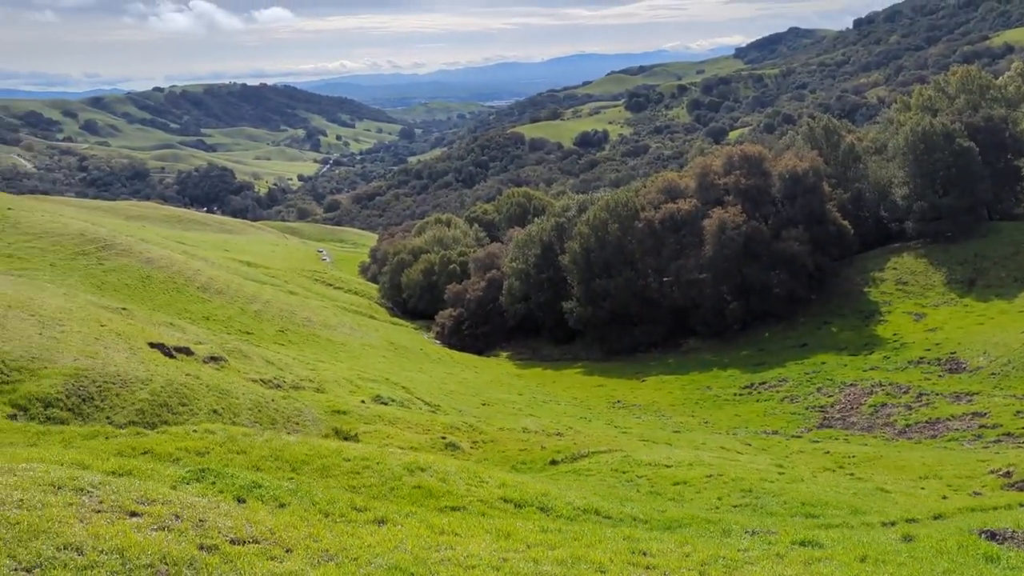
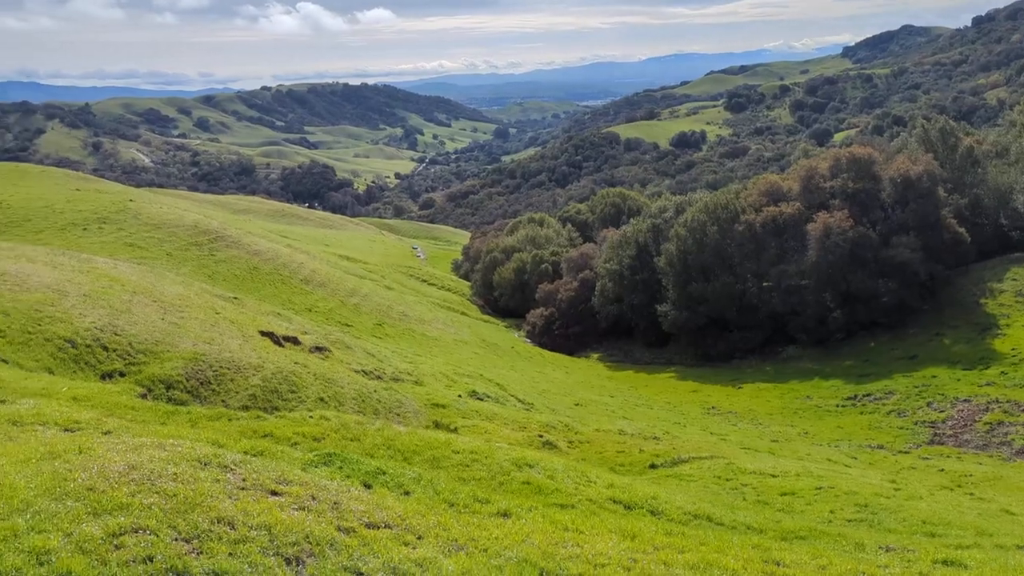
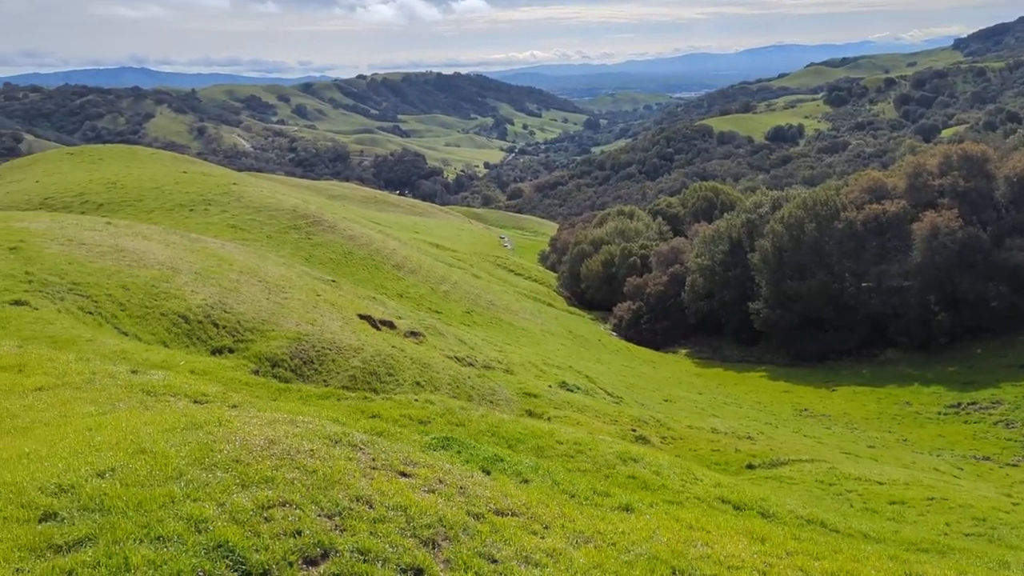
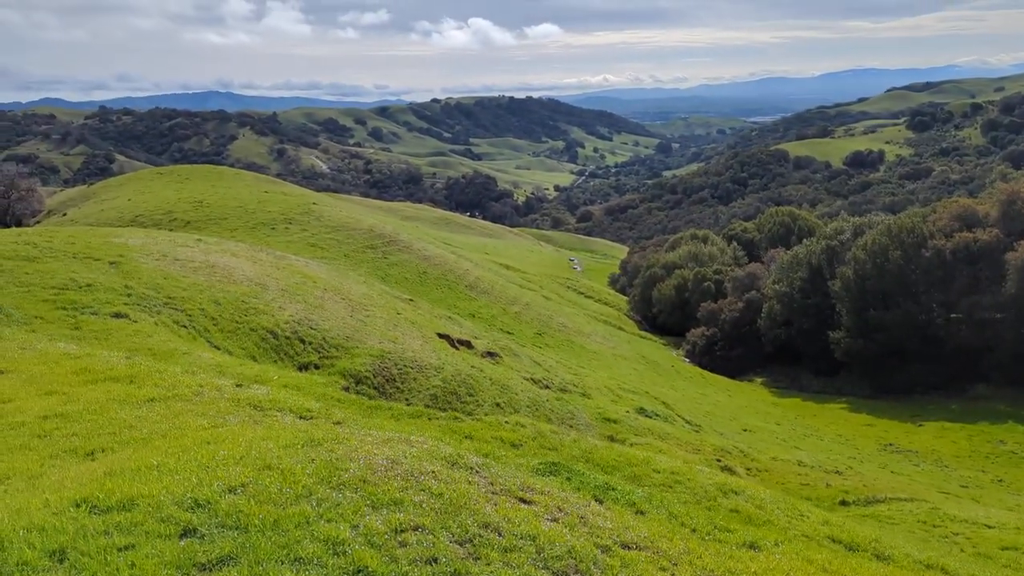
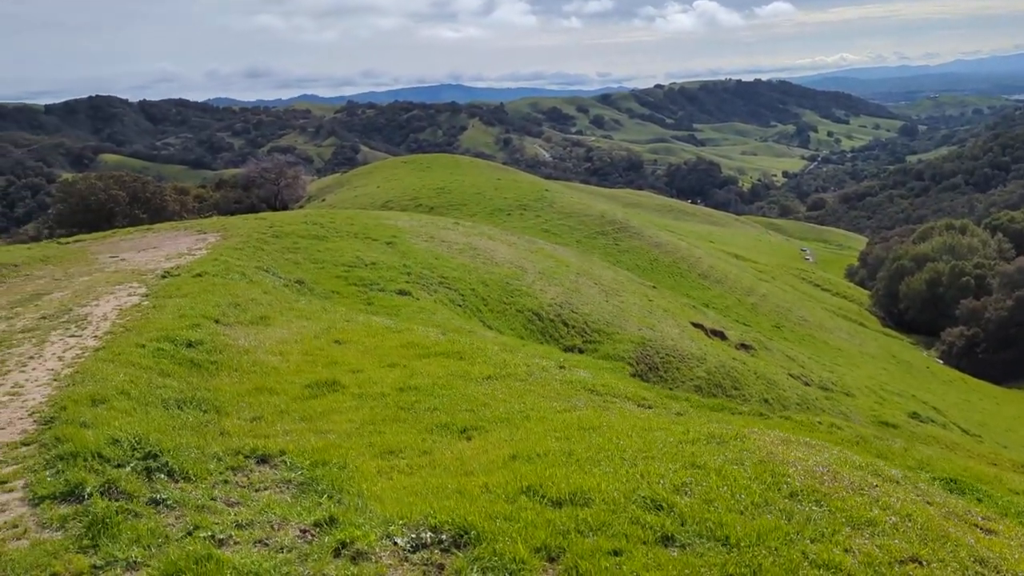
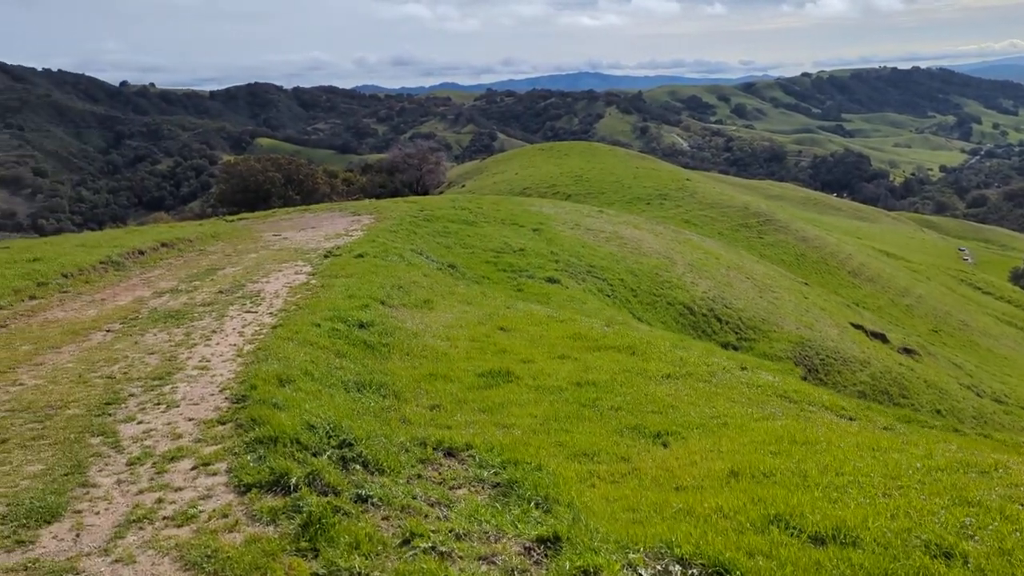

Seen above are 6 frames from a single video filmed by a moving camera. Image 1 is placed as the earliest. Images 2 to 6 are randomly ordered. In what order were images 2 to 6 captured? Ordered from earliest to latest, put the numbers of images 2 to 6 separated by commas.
2, 3, 4, 5, 6
